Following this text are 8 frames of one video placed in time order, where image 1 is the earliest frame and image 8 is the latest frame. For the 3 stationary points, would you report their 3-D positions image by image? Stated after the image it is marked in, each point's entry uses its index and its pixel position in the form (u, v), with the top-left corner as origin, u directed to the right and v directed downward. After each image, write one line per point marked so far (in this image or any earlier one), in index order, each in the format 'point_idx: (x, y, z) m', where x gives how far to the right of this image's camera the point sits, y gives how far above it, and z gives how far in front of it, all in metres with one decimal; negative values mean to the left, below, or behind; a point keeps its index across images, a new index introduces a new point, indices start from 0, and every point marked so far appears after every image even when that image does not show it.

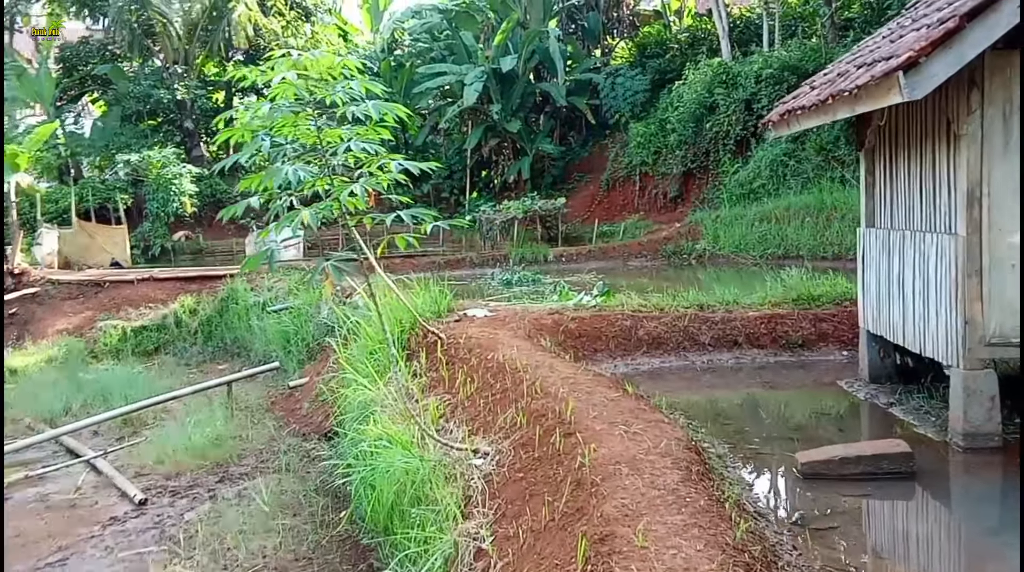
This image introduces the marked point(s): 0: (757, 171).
0: (+3.3, +1.6, +12.4) m
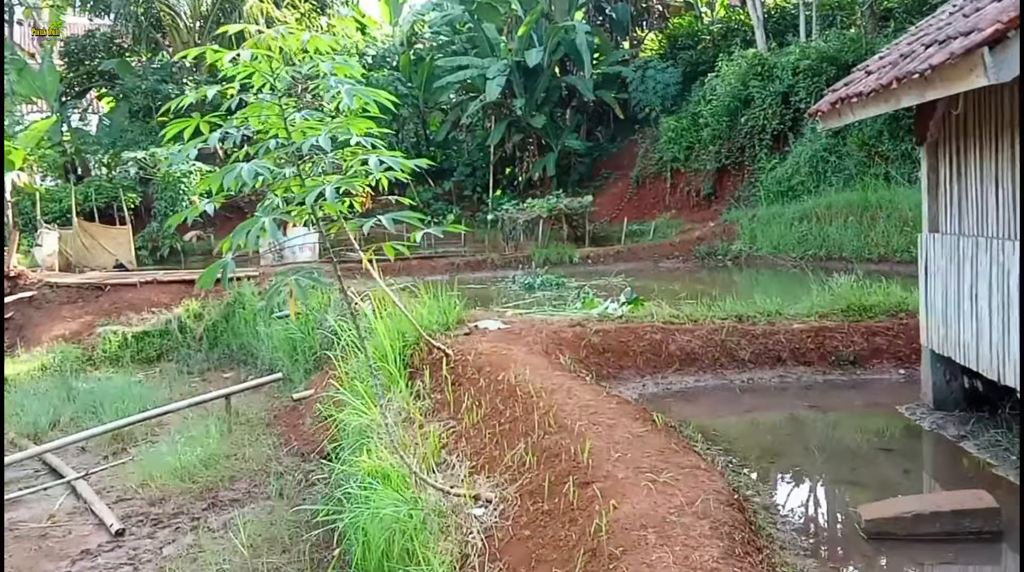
0: (+3.6, +1.5, +11.7) m
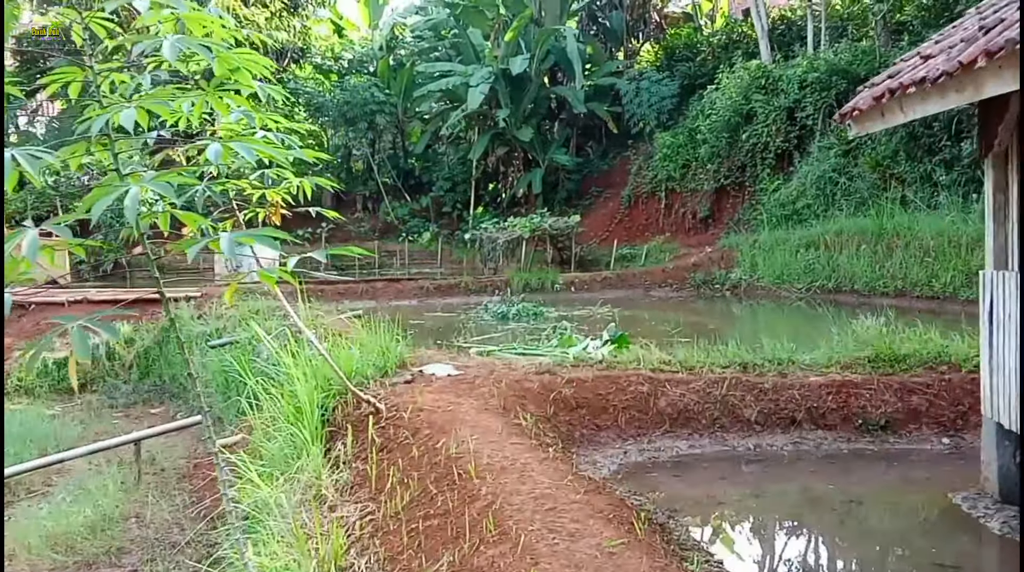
0: (+3.4, +1.1, +10.8) m
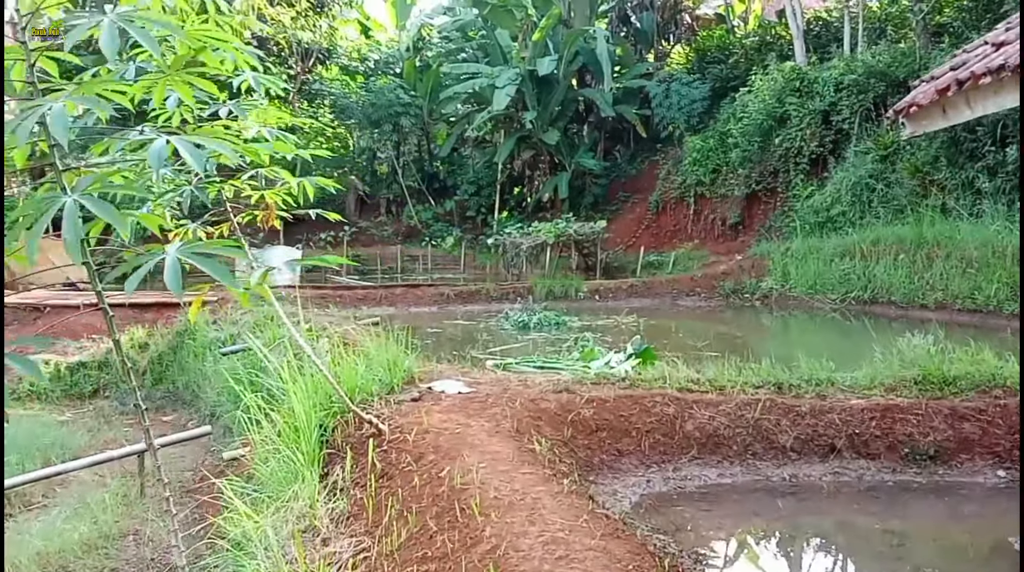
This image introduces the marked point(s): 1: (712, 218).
0: (+3.7, +1.0, +10.4) m
1: (+2.8, +0.9, +12.6) m
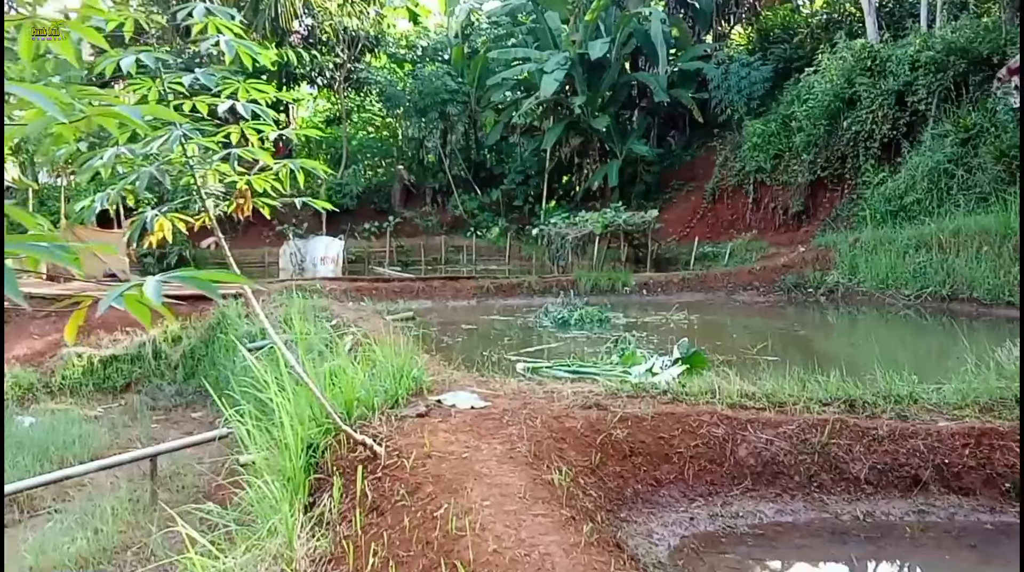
0: (+4.2, +1.1, +9.6) m
1: (+3.4, +1.0, +11.8) m
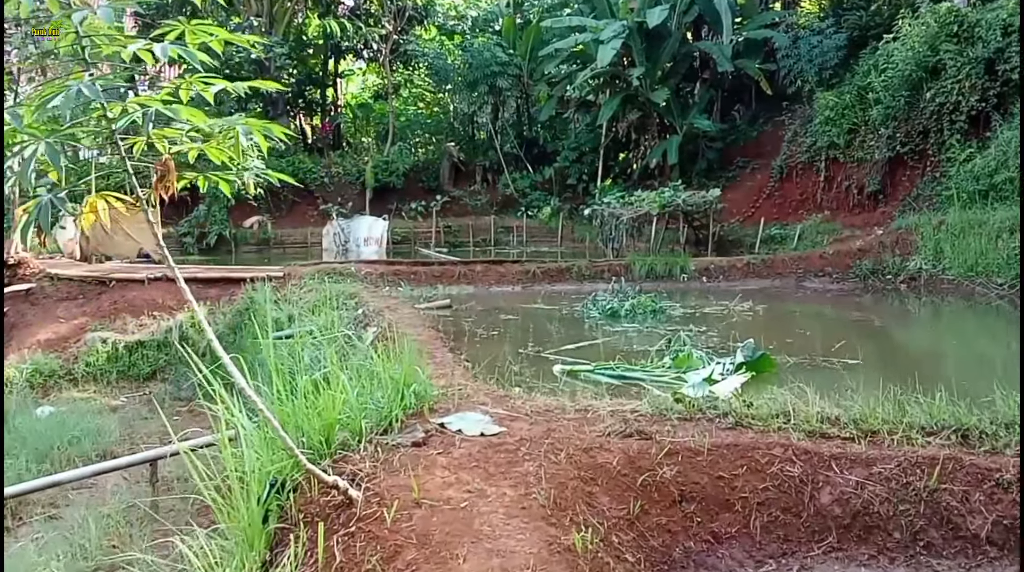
0: (+4.6, +1.2, +8.7) m
1: (+4.0, +1.2, +10.9) m
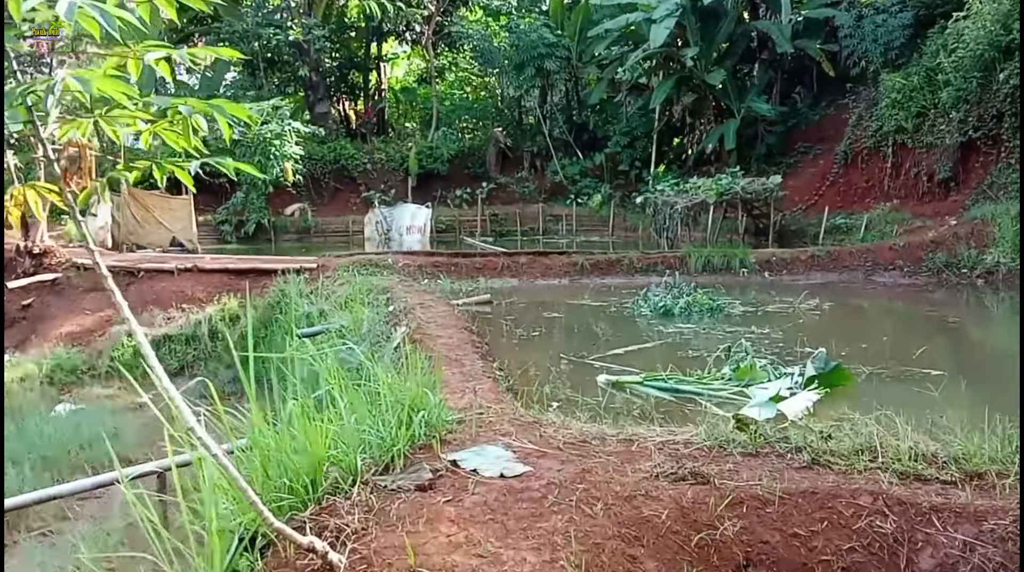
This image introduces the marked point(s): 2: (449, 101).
0: (+5.1, +1.2, +7.9) m
1: (+4.5, +1.3, +10.2) m
2: (-0.9, +2.7, +13.4) m
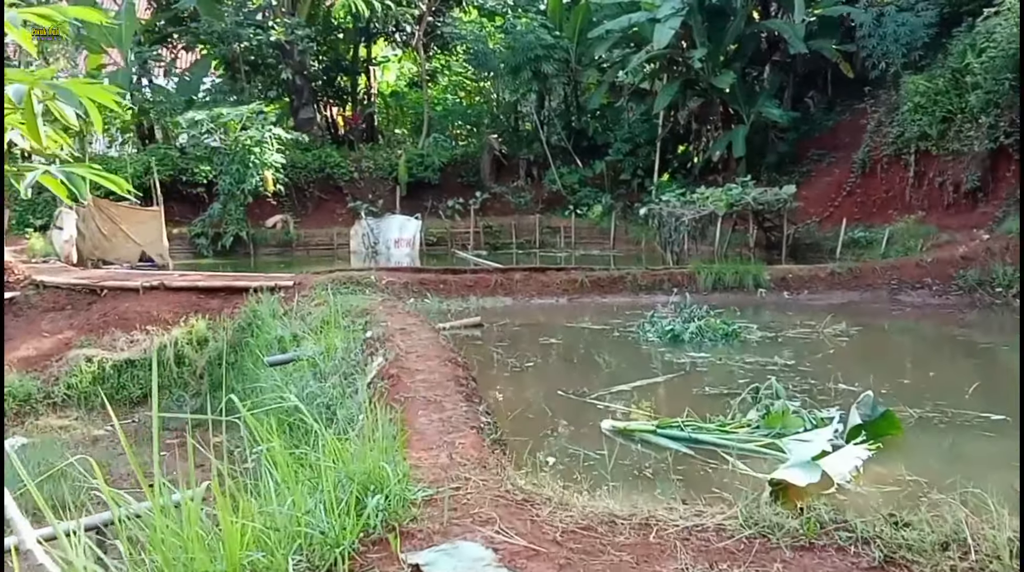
0: (+5.0, +1.1, +7.3) m
1: (+4.5, +1.1, +9.6) m
2: (-1.0, +2.5, +12.9) m
